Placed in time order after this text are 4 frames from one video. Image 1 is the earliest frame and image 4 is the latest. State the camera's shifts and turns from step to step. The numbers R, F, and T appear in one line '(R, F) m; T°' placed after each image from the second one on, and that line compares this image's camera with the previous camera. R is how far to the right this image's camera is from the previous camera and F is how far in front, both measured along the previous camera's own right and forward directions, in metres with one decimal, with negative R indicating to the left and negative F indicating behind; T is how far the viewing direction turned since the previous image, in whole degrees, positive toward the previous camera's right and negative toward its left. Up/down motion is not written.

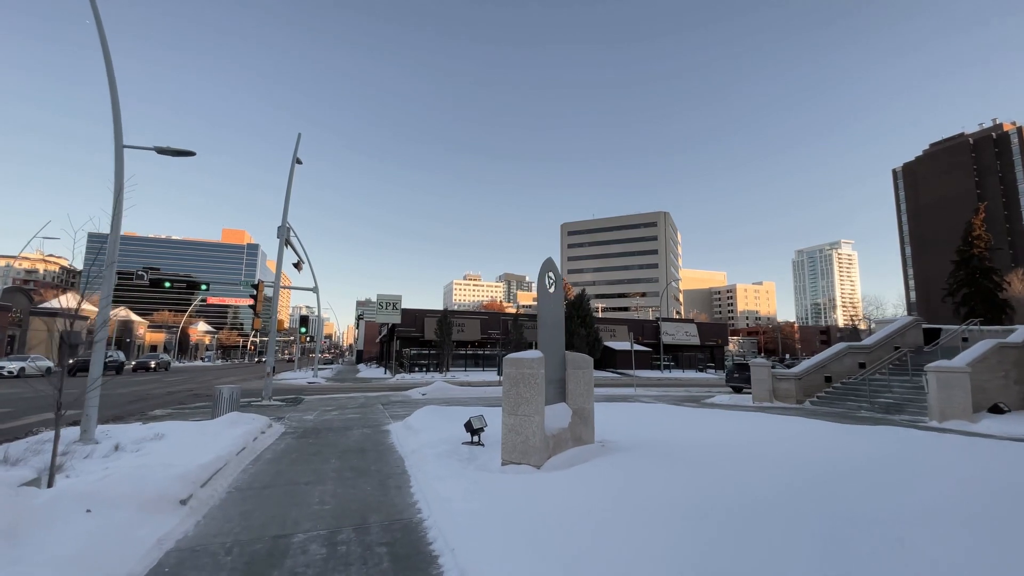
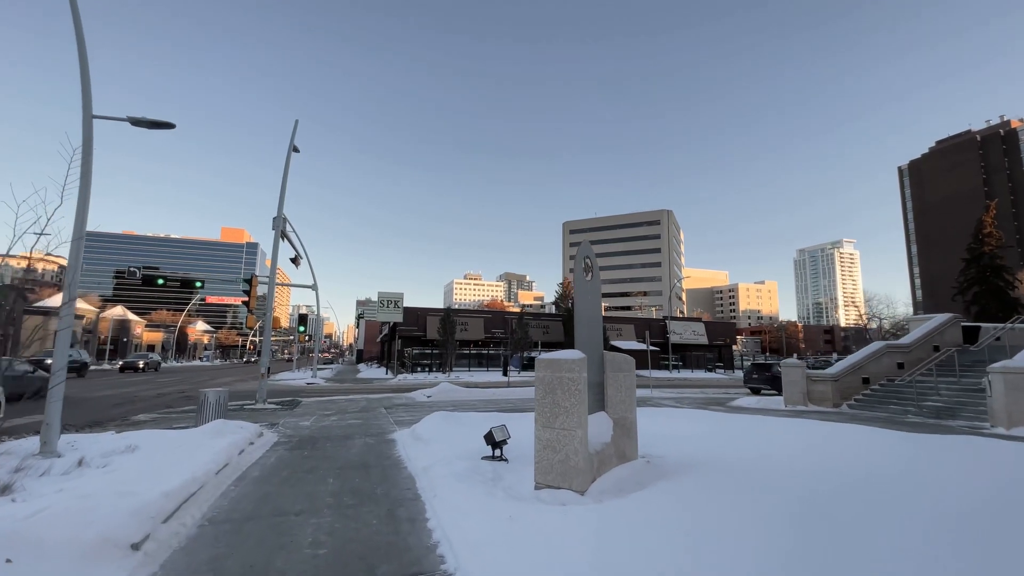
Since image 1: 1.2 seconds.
(-0.4, +1.3) m; 0°
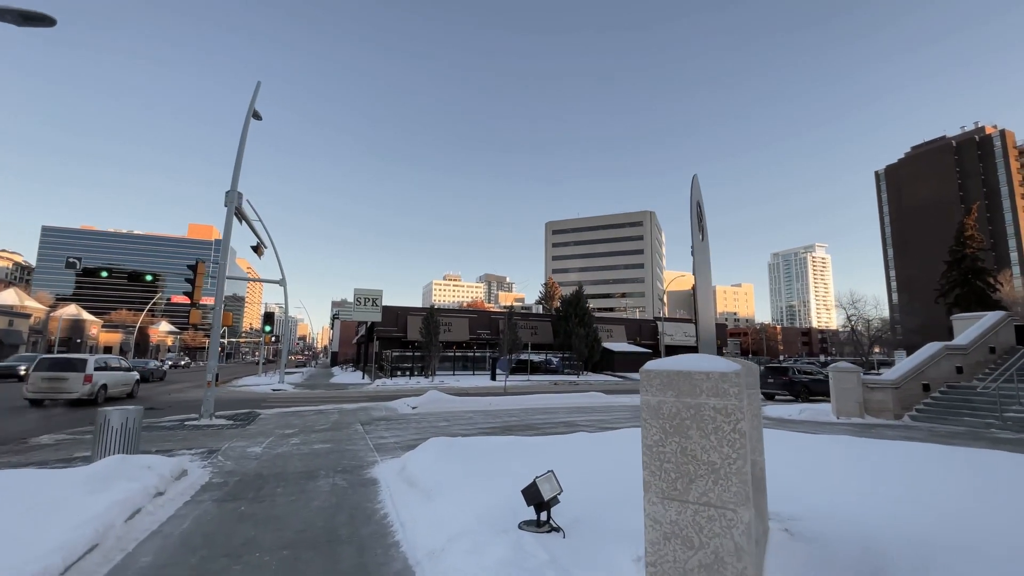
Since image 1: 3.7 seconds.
(-0.8, +2.8) m; +3°
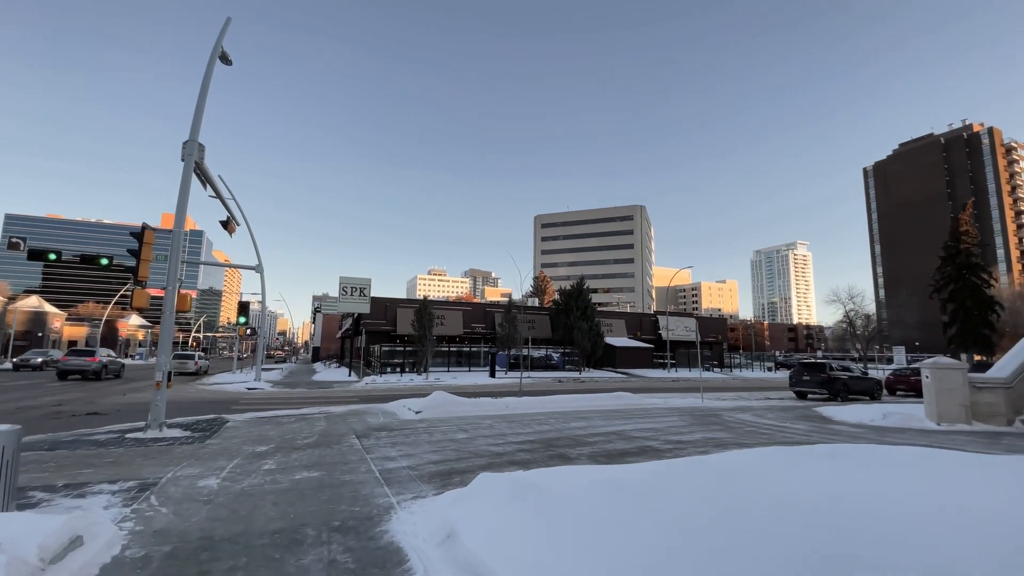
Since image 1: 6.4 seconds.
(-1.2, +2.7) m; +2°
